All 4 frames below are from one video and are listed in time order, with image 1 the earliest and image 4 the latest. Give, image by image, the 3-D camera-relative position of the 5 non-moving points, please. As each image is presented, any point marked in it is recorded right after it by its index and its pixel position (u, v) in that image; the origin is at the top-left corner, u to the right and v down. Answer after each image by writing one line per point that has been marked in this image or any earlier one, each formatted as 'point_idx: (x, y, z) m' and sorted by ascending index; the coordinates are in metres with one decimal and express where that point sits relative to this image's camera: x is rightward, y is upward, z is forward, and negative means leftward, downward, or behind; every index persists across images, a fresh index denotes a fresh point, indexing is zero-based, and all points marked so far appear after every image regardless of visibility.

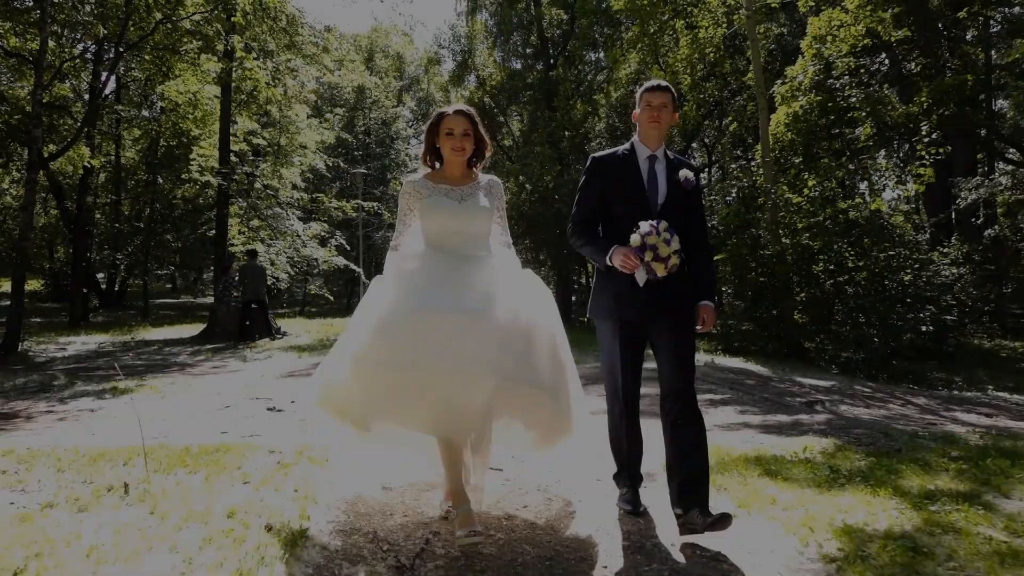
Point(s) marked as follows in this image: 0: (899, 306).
0: (+6.7, -0.4, +11.6) m
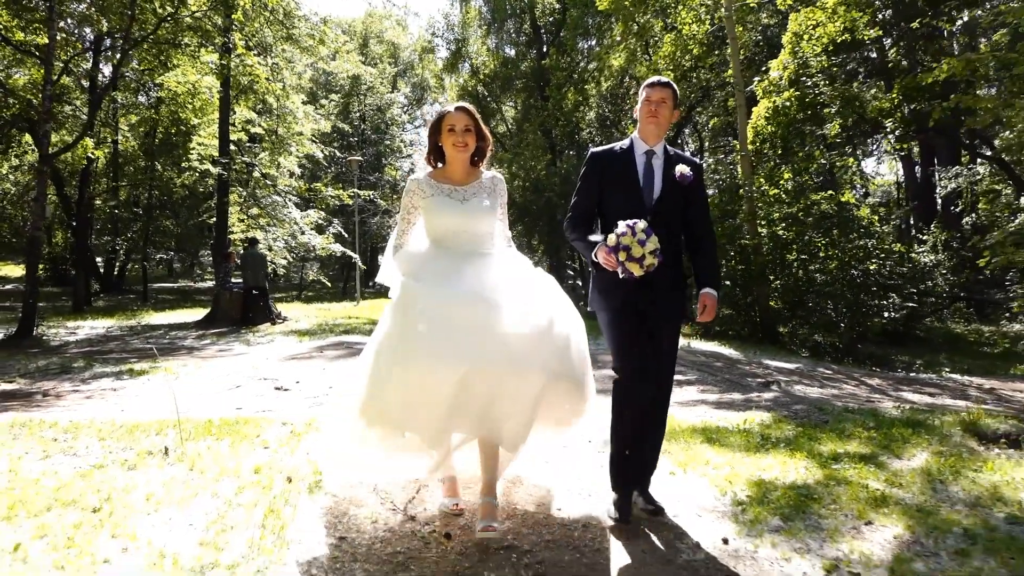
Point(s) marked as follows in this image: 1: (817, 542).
0: (+6.5, -0.1, +12.3) m
1: (+1.3, -1.1, +2.9) m
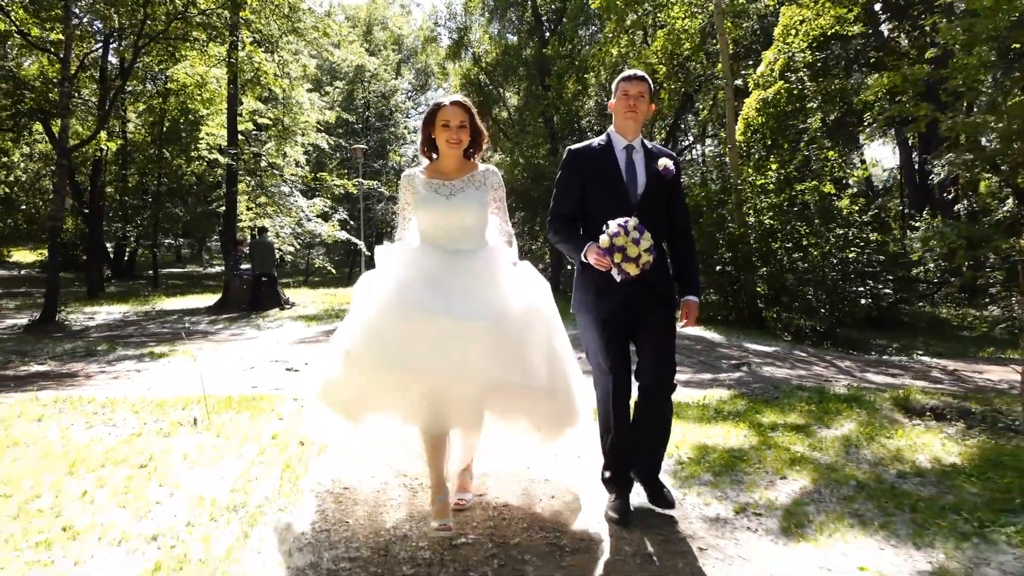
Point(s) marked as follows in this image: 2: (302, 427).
0: (+6.4, +0.1, +12.8) m
1: (+1.2, -1.1, +3.5) m
2: (-1.5, -1.0, +4.7) m
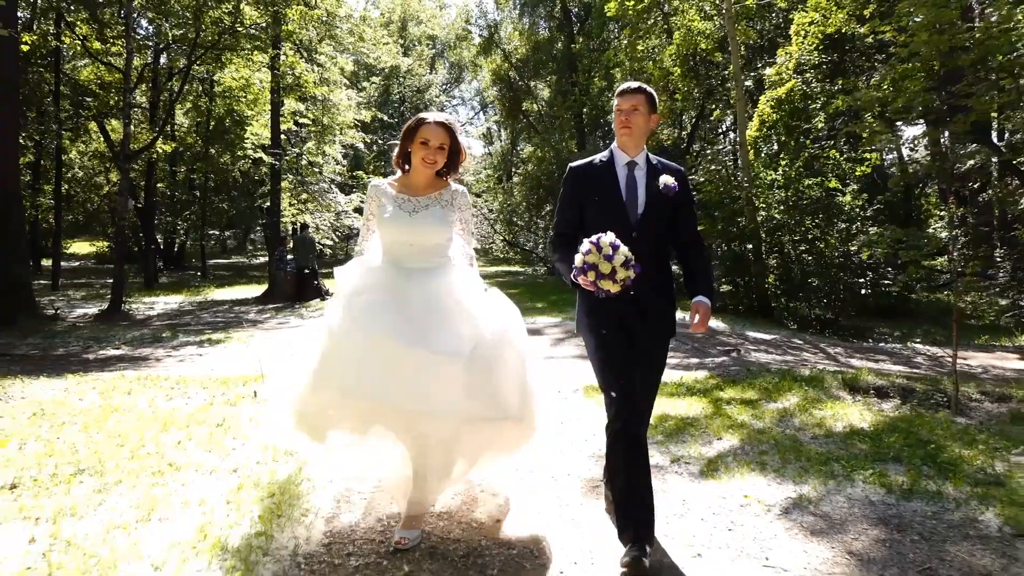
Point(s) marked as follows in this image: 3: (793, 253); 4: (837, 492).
0: (+6.9, +0.3, +13.4) m
1: (+1.1, -1.1, +4.4) m
2: (-1.5, -1.0, +5.8) m
3: (+5.8, +0.7, +13.7) m
4: (+1.7, -1.1, +3.4) m
